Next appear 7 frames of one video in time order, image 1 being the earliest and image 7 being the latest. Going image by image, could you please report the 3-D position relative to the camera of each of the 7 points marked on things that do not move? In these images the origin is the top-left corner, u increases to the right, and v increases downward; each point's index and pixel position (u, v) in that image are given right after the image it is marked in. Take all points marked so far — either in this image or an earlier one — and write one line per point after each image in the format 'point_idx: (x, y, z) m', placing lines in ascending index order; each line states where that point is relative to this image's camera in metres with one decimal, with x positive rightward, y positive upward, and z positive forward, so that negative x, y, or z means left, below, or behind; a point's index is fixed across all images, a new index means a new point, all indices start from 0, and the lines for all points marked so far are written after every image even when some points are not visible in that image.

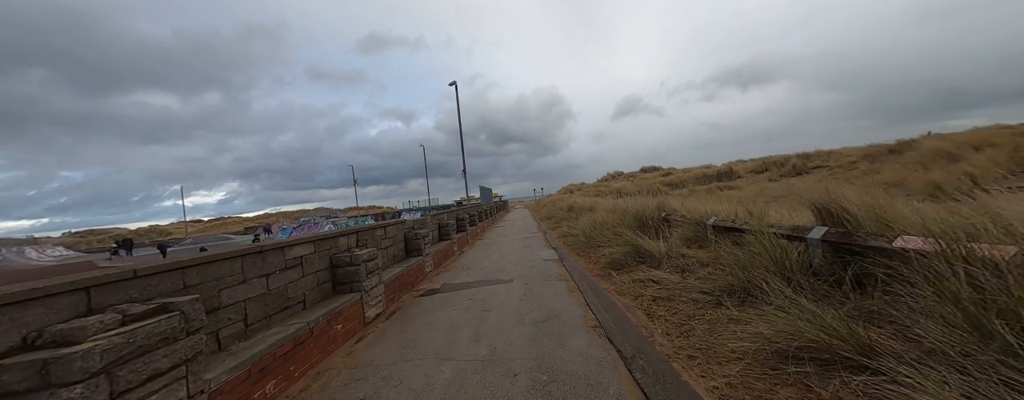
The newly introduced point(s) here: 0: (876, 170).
0: (+12.8, +1.0, +10.1) m
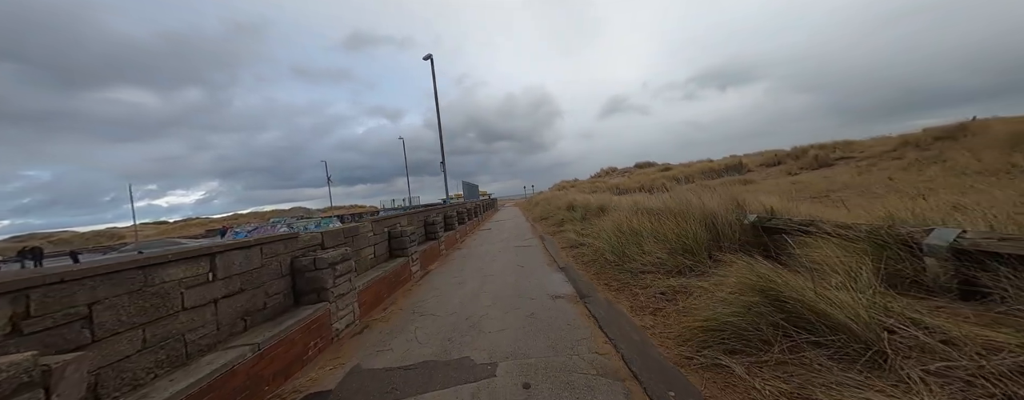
0: (+12.5, +1.2, +8.5) m
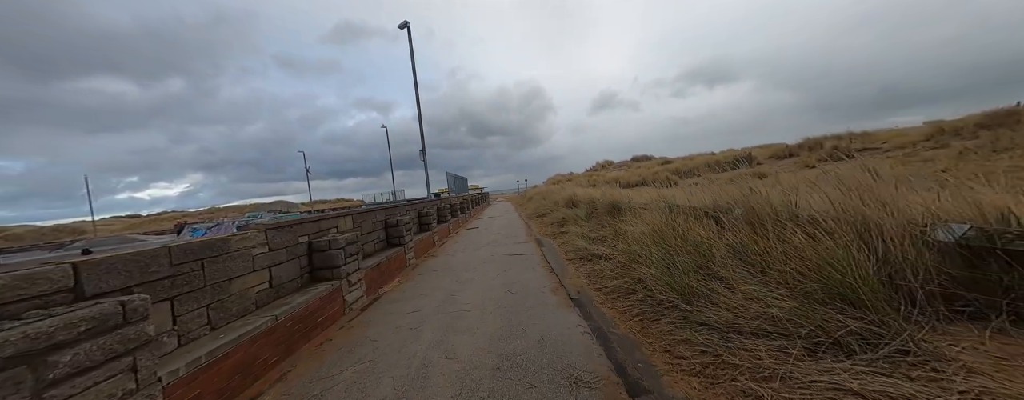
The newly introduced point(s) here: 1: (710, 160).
0: (+12.3, +1.3, +7.3) m
1: (+13.1, +2.6, +18.9) m
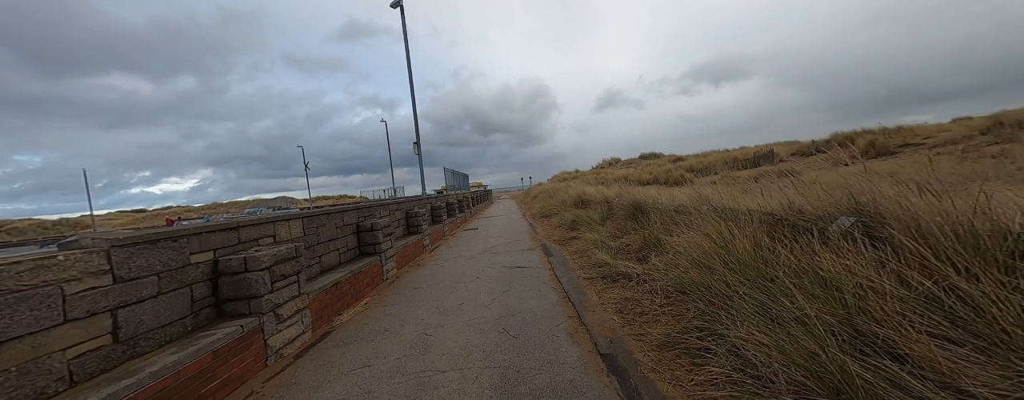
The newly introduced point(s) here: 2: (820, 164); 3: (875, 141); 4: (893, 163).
0: (+12.3, +1.2, +6.2) m
1: (+13.3, +2.6, +17.8) m
2: (+12.8, +1.5, +12.0) m
3: (+15.0, +2.4, +11.9) m
4: (+11.8, +1.1, +9.0) m
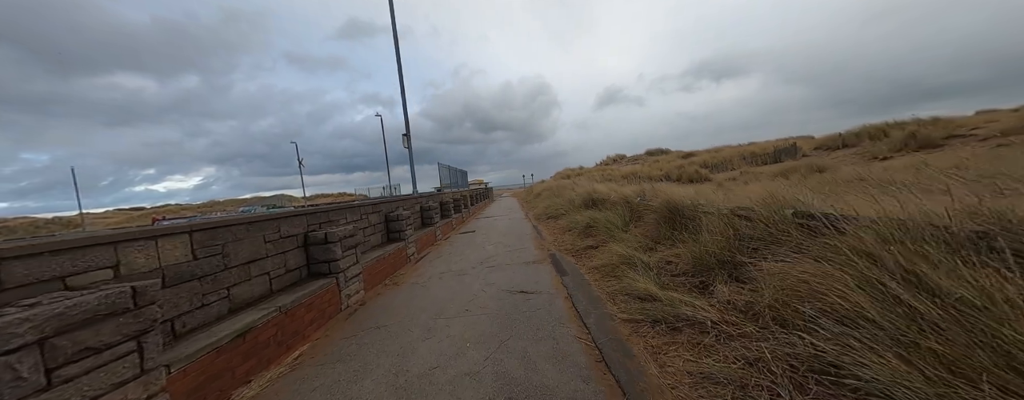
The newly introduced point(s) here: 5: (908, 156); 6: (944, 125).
0: (+12.4, +1.3, +5.1) m
1: (+13.4, +2.7, +16.6) m
2: (+12.8, +1.5, +10.9) m
3: (+15.0, +2.5, +10.8) m
4: (+11.9, +1.2, +7.9) m
5: (+12.7, +1.4, +9.3) m
6: (+16.2, +2.8, +10.8) m
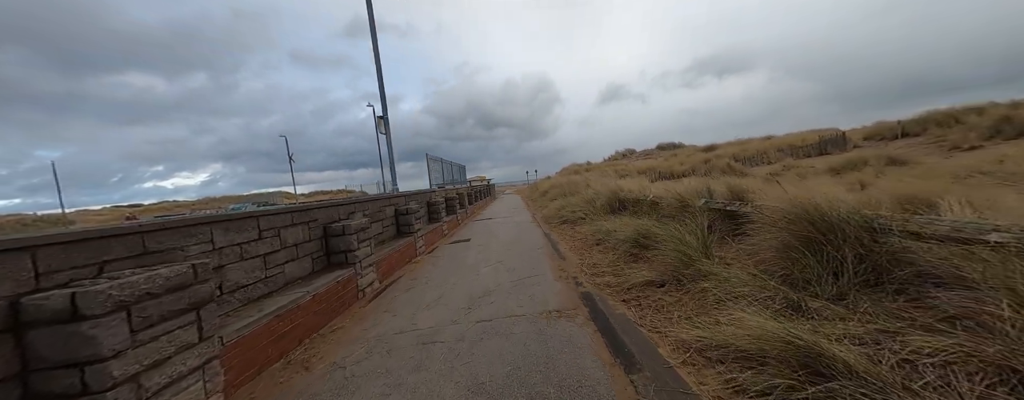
0: (+12.4, +1.2, +3.2) m
1: (+13.6, +2.8, +14.7) m
2: (+13.0, +1.6, +9.0) m
3: (+15.2, +2.6, +8.9) m
4: (+12.0, +1.2, +6.0) m
5: (+12.9, +1.4, +7.4) m
6: (+16.3, +2.8, +8.8) m
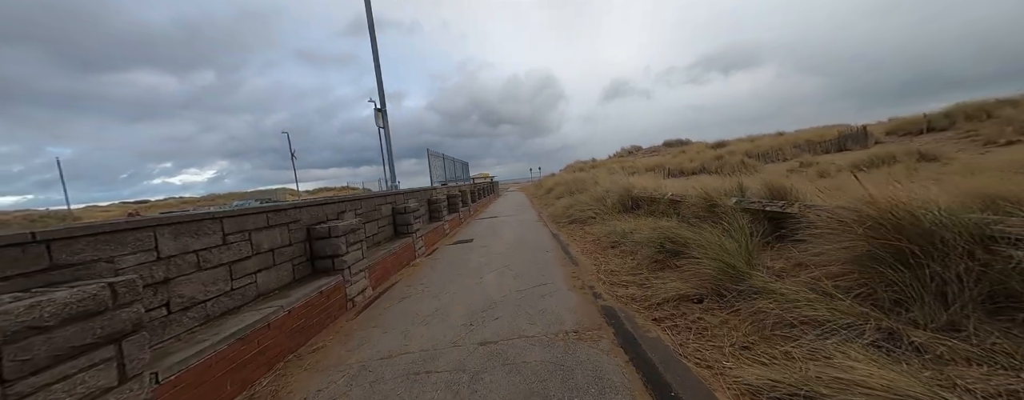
0: (+12.5, +1.2, +2.7) m
1: (+13.8, +2.9, +14.2) m
2: (+13.1, +1.6, +8.5) m
3: (+15.3, +2.6, +8.3) m
4: (+12.1, +1.2, +5.5) m
5: (+13.0, +1.4, +6.8) m
6: (+16.5, +2.8, +8.2) m
